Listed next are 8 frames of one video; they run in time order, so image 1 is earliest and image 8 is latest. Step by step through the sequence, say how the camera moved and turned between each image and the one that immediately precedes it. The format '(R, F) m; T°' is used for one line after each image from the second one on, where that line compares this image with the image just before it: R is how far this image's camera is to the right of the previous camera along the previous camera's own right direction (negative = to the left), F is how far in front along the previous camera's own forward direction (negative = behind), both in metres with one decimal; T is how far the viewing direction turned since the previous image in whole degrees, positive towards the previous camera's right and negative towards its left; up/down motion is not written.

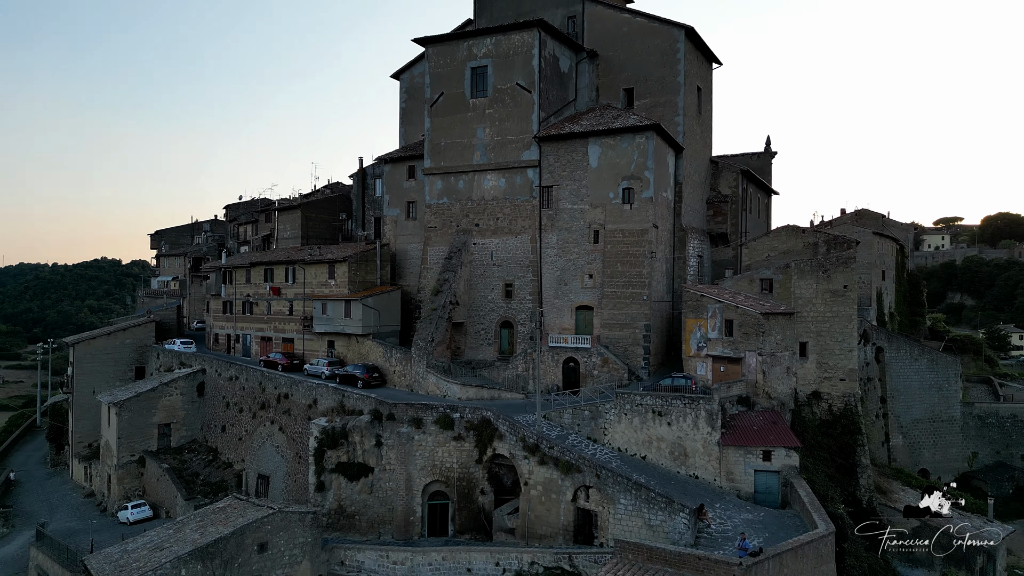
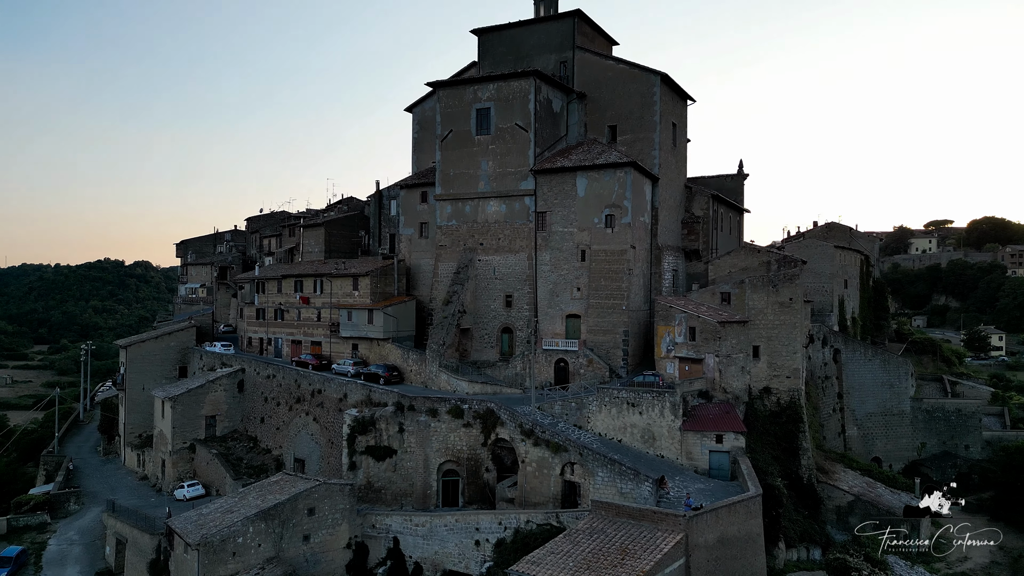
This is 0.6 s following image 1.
(0.0, -2.7) m; 0°
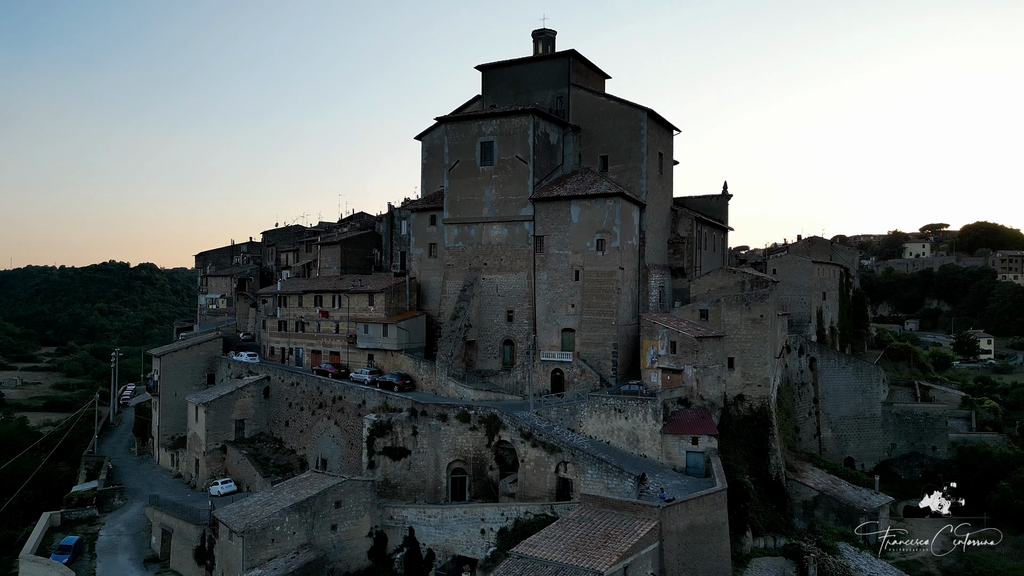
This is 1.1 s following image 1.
(0.0, -2.0) m; 0°
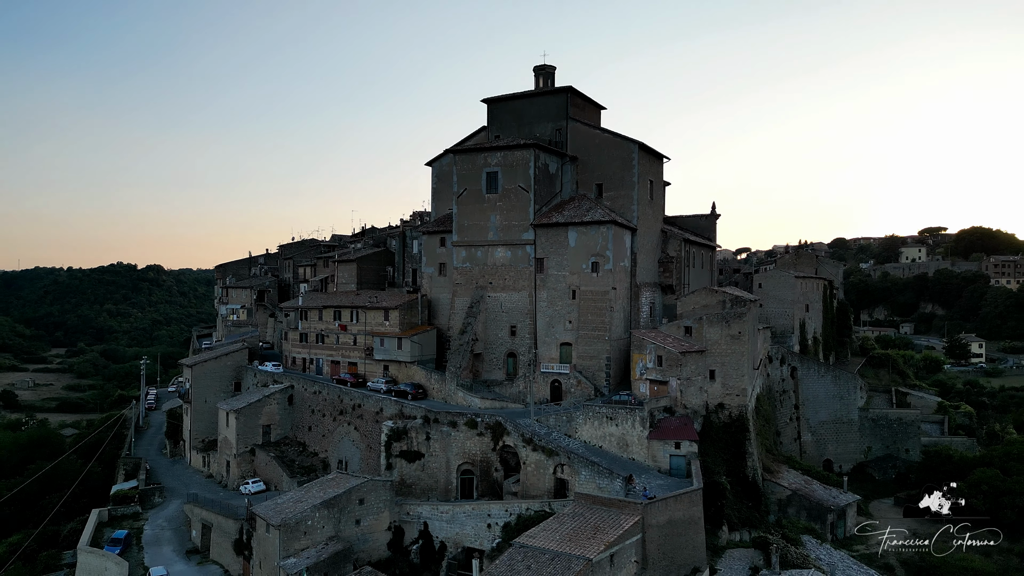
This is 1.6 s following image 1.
(0.0, -2.1) m; 0°
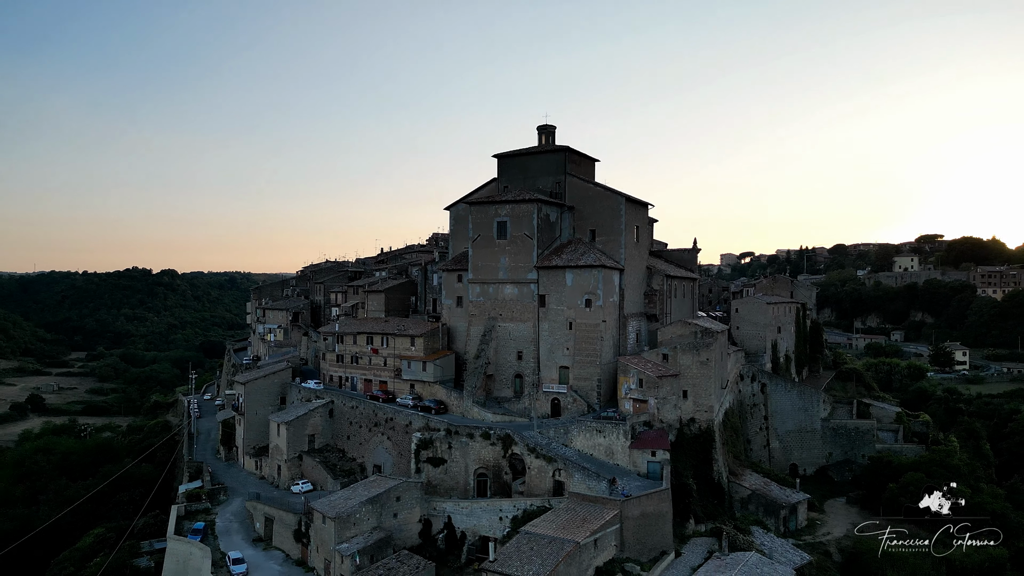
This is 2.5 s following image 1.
(0.0, -4.4) m; -1°
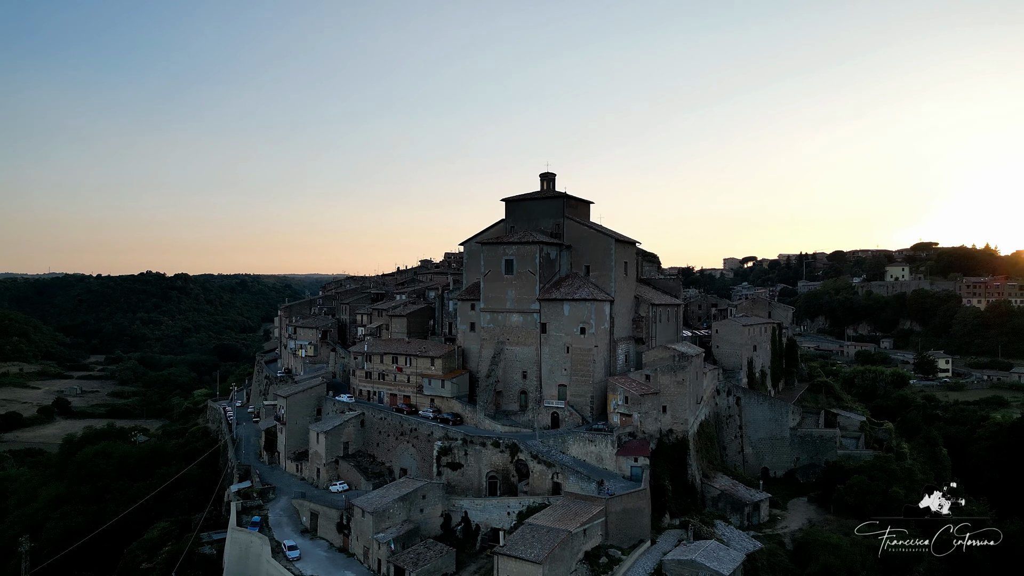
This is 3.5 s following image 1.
(0.0, -4.7) m; -1°
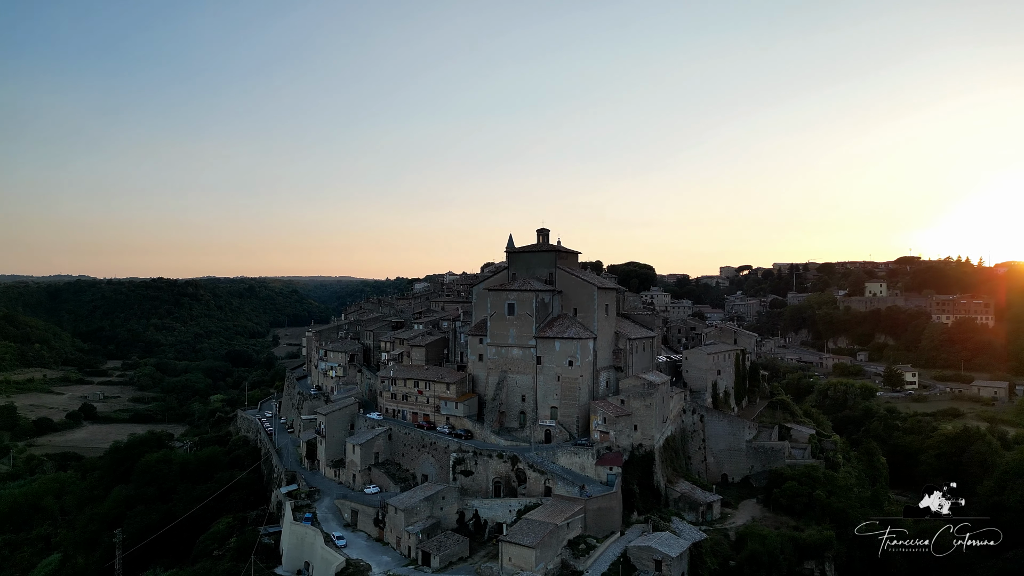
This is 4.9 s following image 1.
(+0.1, -7.3) m; 0°
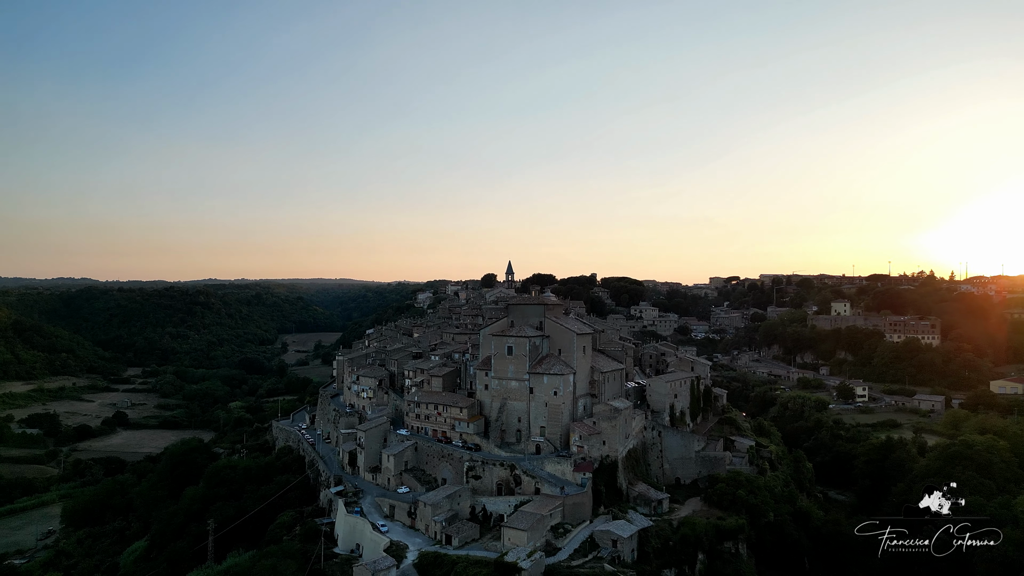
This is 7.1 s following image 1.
(+0.1, -12.0) m; 0°
